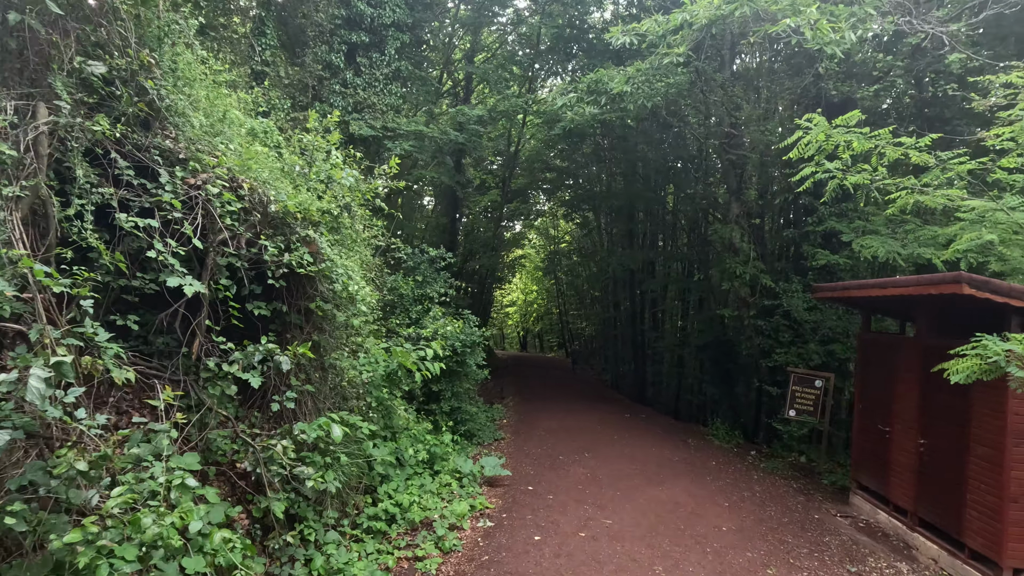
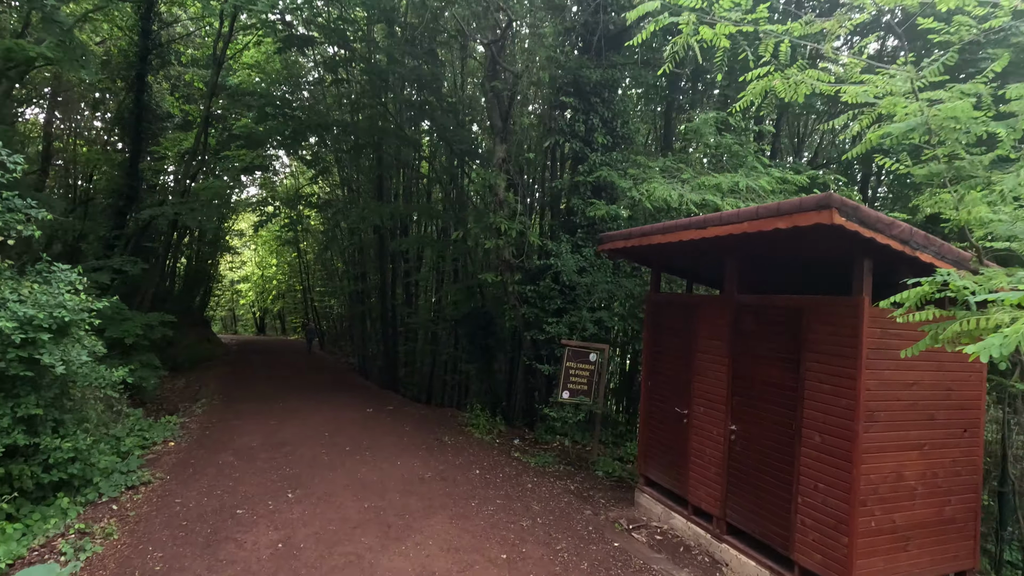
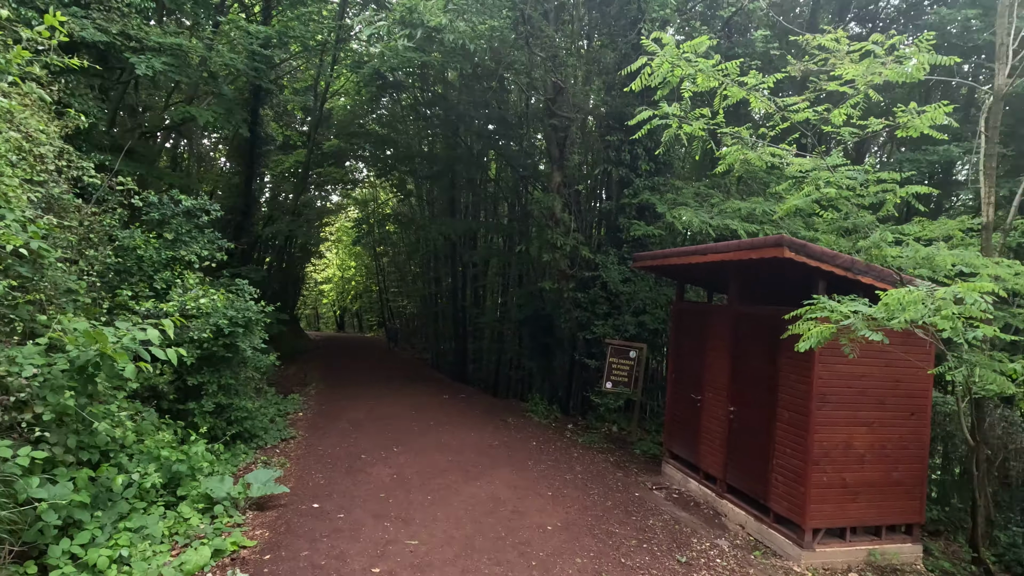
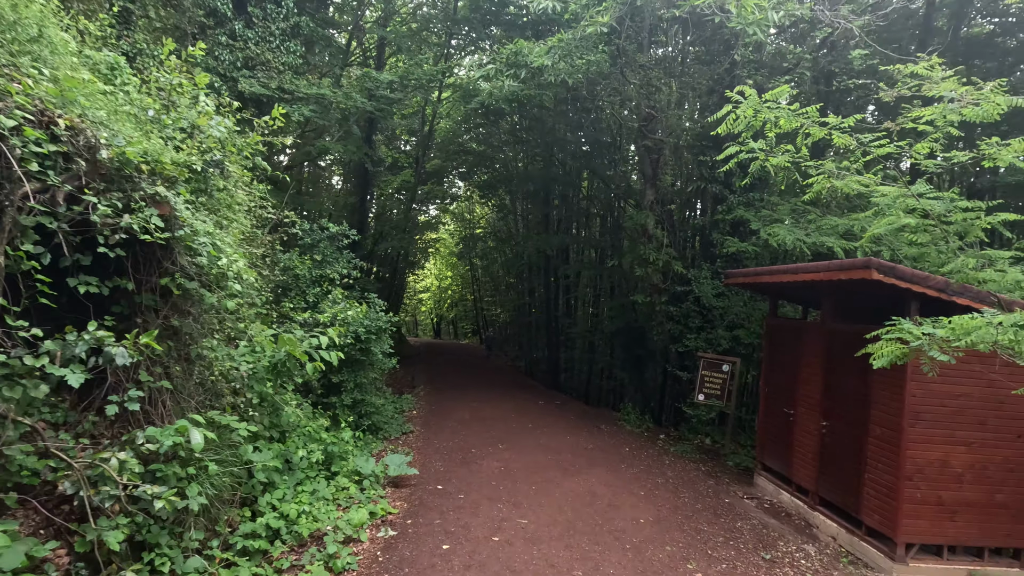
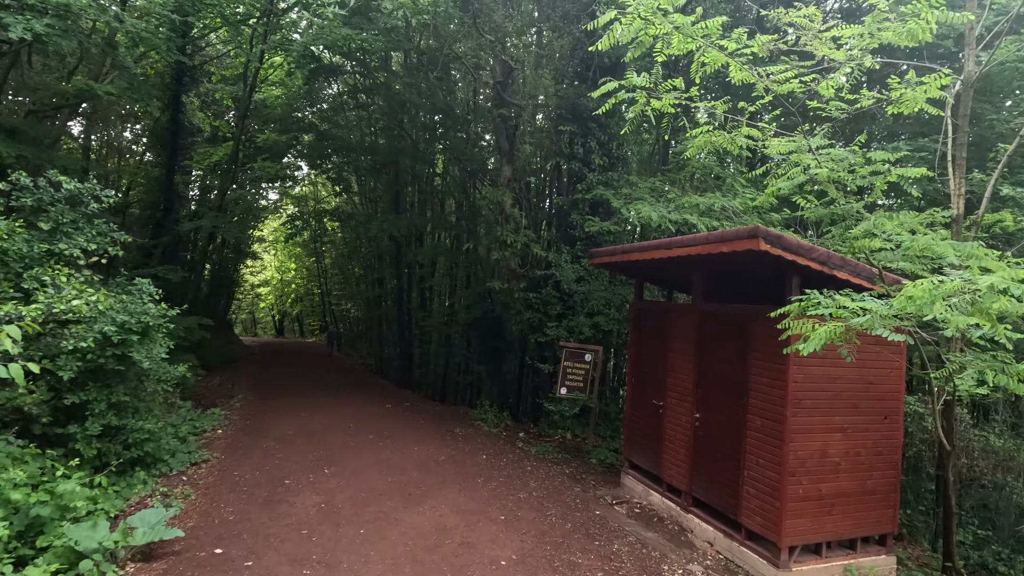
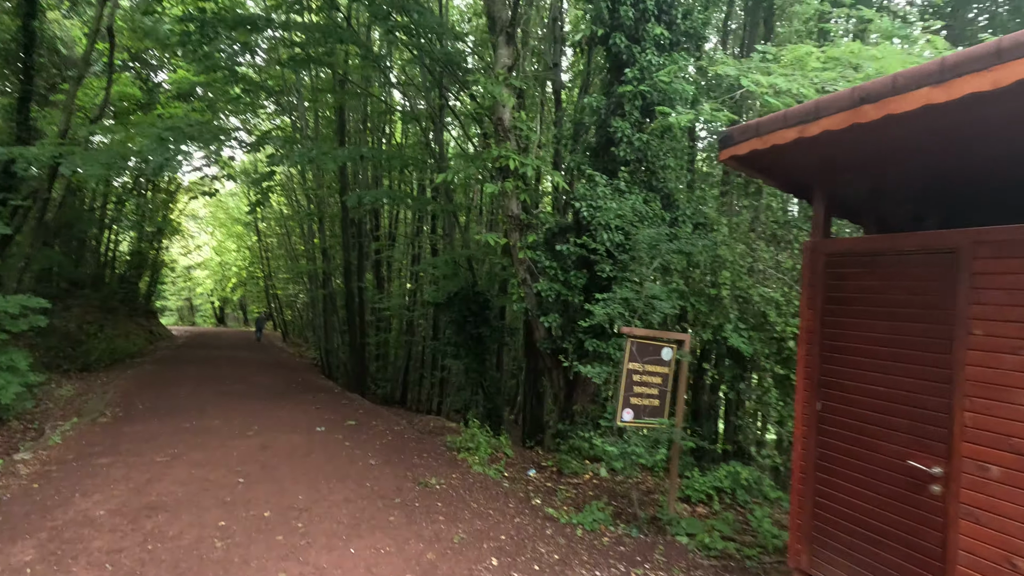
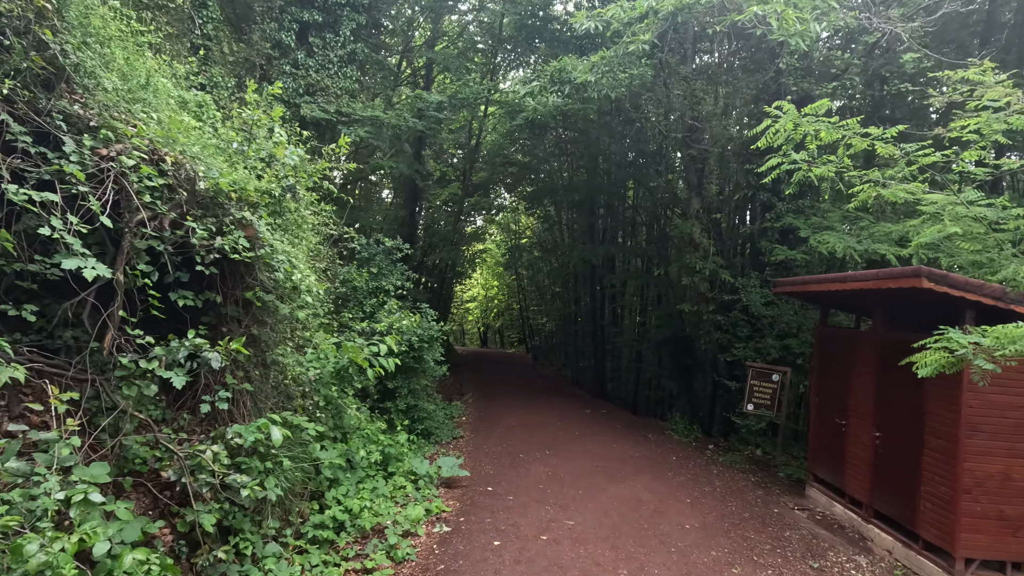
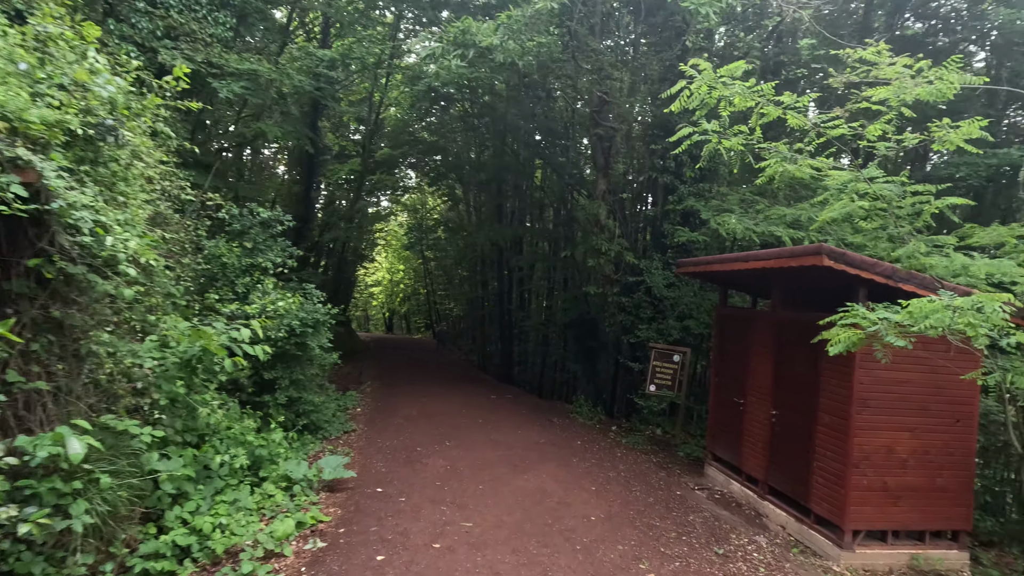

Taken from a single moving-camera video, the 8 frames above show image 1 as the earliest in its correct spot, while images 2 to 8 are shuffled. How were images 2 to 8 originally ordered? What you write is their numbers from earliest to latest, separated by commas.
7, 4, 8, 3, 5, 2, 6
